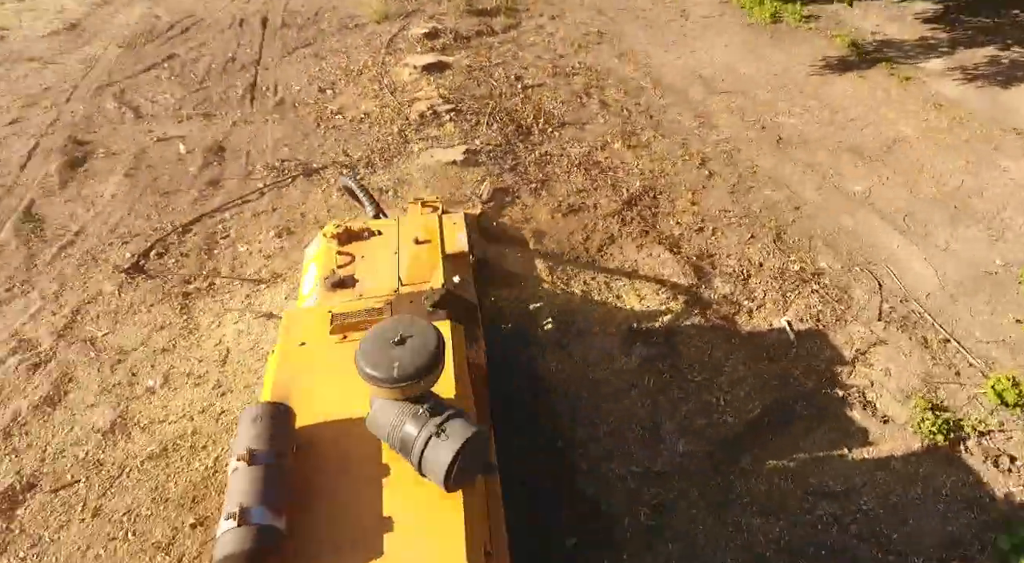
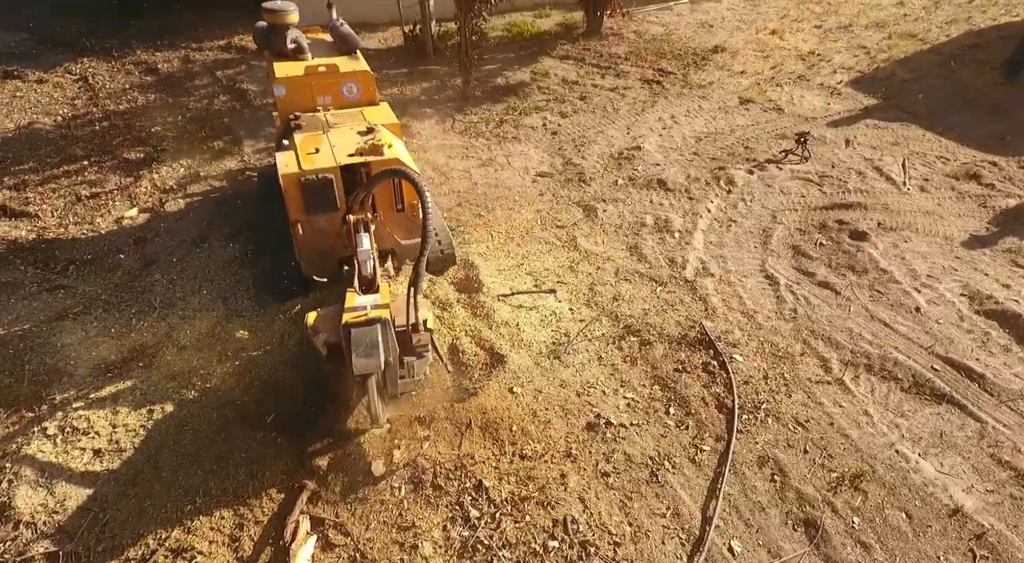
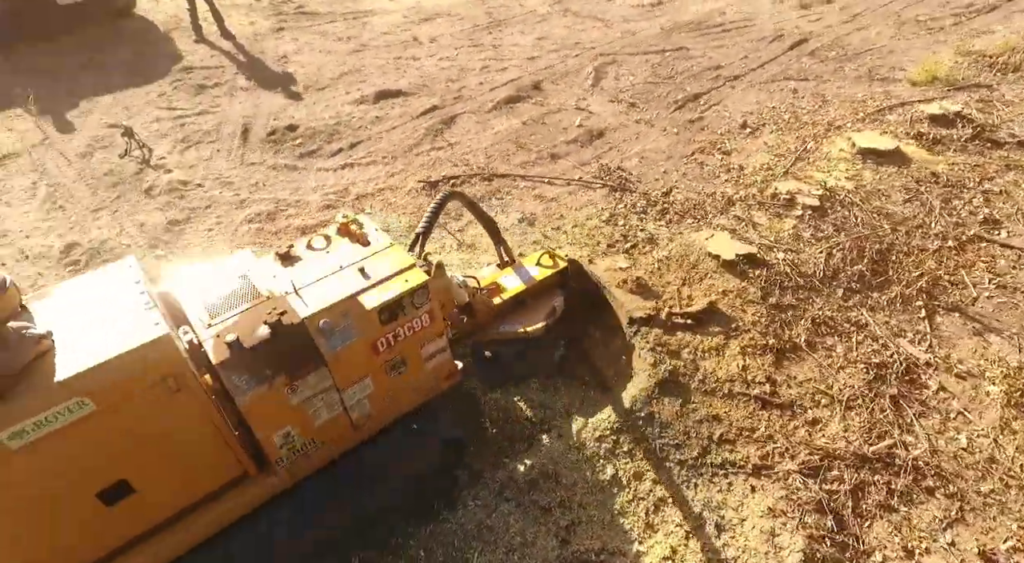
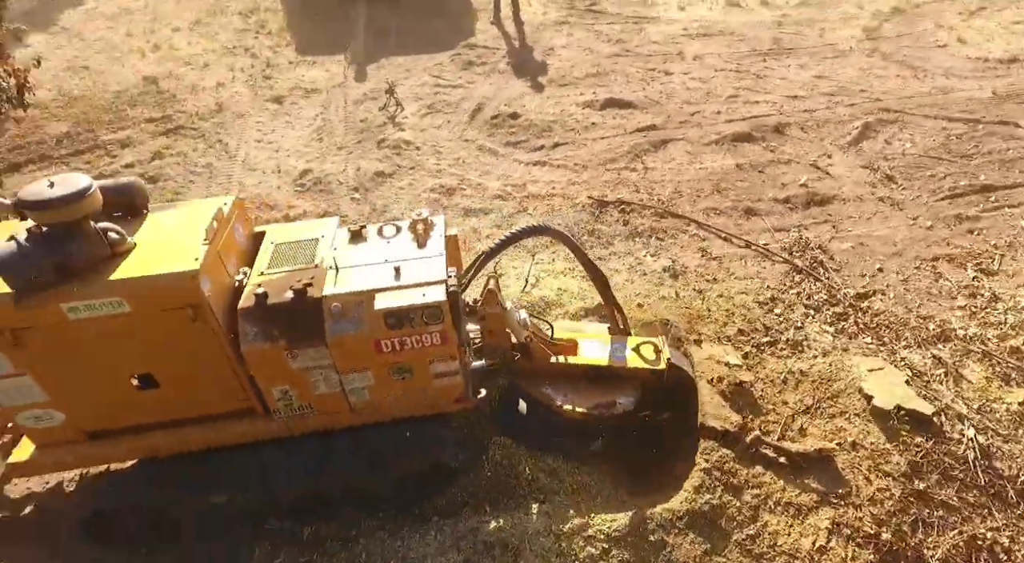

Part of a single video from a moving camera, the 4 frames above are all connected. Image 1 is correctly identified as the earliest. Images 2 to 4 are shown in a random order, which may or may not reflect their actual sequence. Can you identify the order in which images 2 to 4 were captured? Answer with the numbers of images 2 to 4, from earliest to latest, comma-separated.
3, 4, 2
